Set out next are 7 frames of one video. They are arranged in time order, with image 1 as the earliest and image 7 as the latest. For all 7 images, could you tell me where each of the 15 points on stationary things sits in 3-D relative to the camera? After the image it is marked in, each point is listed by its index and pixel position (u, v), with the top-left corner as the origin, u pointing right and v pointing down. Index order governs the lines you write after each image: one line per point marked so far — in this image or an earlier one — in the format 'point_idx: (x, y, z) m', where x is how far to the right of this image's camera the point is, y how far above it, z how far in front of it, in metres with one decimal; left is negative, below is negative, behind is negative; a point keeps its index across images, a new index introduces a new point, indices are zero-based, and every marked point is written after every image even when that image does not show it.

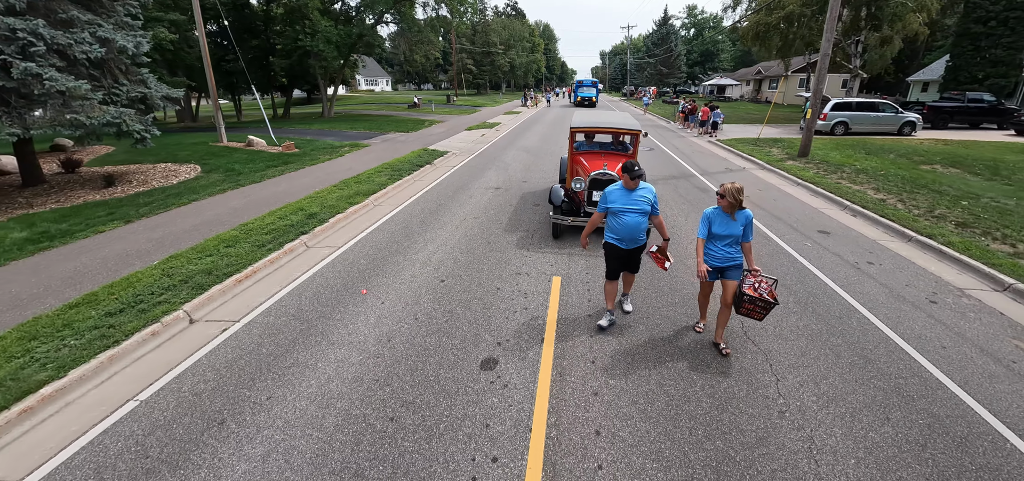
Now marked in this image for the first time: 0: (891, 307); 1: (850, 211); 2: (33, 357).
0: (+4.7, -0.8, +5.2) m
1: (+7.2, +0.6, +8.9) m
2: (-4.8, -1.1, +4.3) m
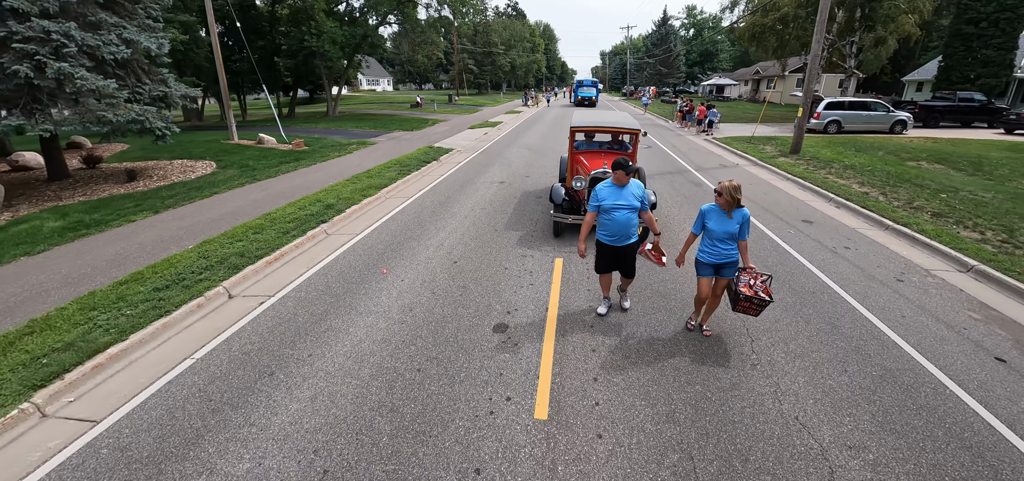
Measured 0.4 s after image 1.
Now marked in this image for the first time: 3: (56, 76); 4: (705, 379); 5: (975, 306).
0: (+4.8, -0.6, +5.8) m
1: (+7.3, +0.8, +9.5) m
2: (-4.7, -0.9, +4.8) m
3: (-10.1, +3.7, +9.4) m
4: (+1.8, -1.3, +3.8) m
5: (+5.8, -0.8, +5.3) m
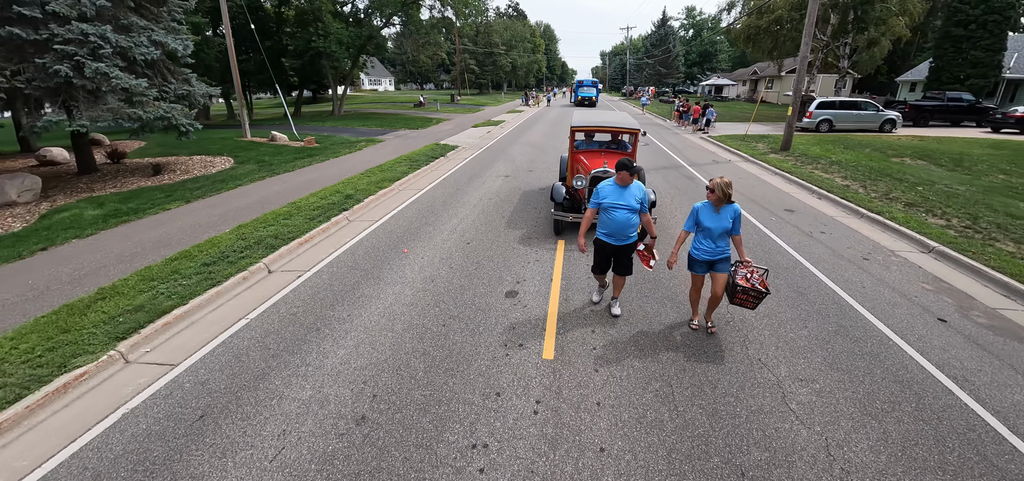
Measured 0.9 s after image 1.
0: (+4.9, -0.3, +6.5) m
1: (+7.4, +1.1, +10.2) m
2: (-4.6, -0.6, +5.5) m
3: (-10.0, +4.0, +10.1) m
4: (+1.9, -1.0, +4.5) m
5: (+5.9, -0.5, +6.0) m
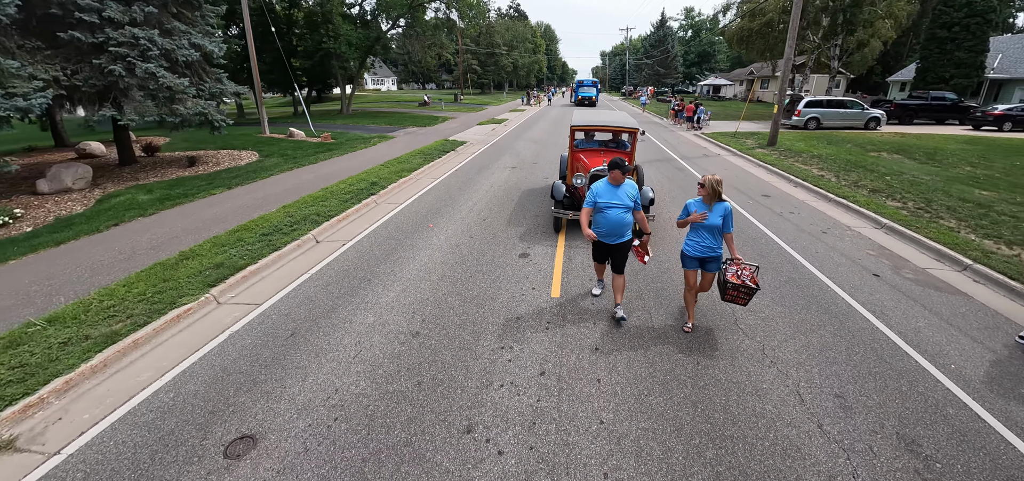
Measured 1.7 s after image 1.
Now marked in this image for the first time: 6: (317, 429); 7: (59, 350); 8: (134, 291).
0: (+5.1, +0.1, +7.5) m
1: (+7.6, +1.5, +11.3) m
2: (-4.4, -0.2, +6.6) m
3: (-9.8, +4.4, +11.2) m
4: (+2.1, -0.6, +5.6) m
5: (+6.1, -0.1, +7.1) m
6: (-1.5, -1.5, +3.6) m
7: (-4.7, -1.1, +4.4) m
8: (-4.9, -0.6, +5.5) m
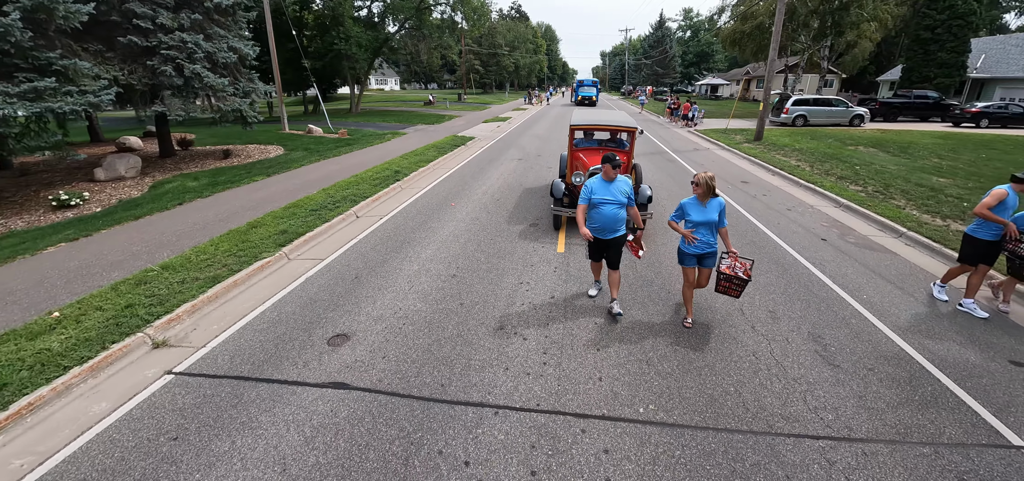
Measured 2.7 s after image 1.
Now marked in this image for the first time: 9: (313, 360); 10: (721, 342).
0: (+5.3, +0.6, +8.8) m
1: (+7.8, +2.0, +12.6) m
2: (-4.2, +0.3, +7.9) m
3: (-9.6, +5.0, +12.5) m
4: (+2.3, -0.1, +6.9) m
5: (+6.3, +0.4, +8.4) m
6: (-1.3, -1.0, +4.9) m
7: (-4.5, -0.6, +5.7) m
8: (-4.7, -0.1, +6.8) m
9: (-2.0, -1.2, +4.4) m
10: (+2.2, -1.1, +4.5) m
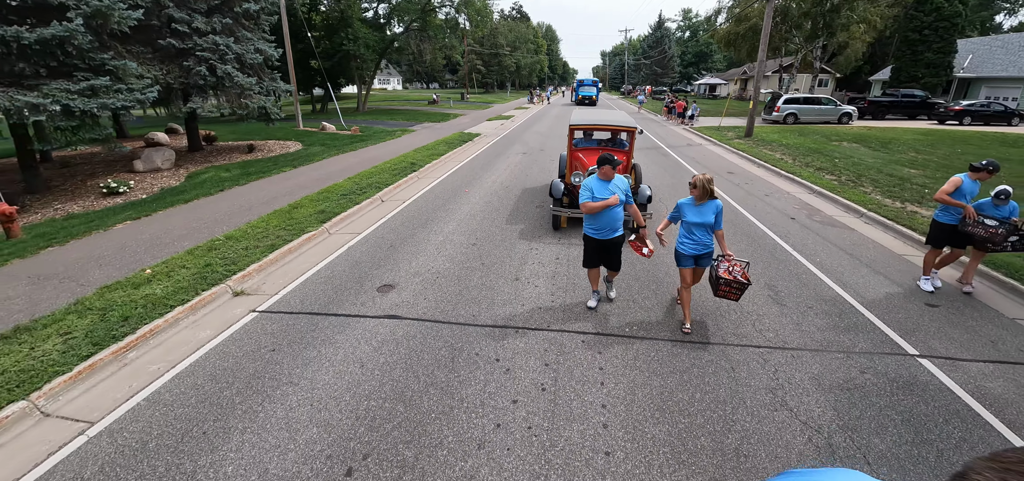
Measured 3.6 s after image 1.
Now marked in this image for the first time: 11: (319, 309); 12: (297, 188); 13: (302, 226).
0: (+5.5, +1.1, +9.9) m
1: (+8.0, +2.5, +13.6) m
2: (-4.0, +0.8, +9.0) m
3: (-9.4, +5.4, +13.6) m
4: (+2.5, +0.4, +8.0) m
5: (+6.5, +0.8, +9.5) m
6: (-1.1, -0.6, +5.9) m
7: (-4.3, -0.2, +6.8) m
8: (-4.5, +0.3, +7.9) m
9: (-1.8, -0.8, +5.5) m
10: (+2.4, -0.6, +5.5) m
11: (-2.4, -0.9, +5.3) m
12: (-5.4, +1.3, +10.4) m
13: (-3.9, +0.3, +7.8) m
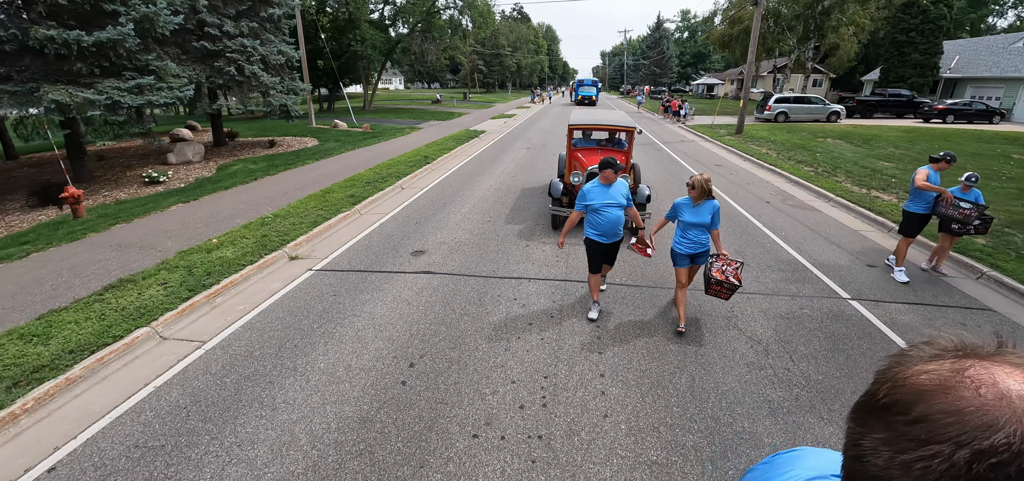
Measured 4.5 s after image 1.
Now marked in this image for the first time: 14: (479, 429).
0: (+5.7, +1.5, +11.0) m
1: (+8.2, +2.9, +14.7) m
2: (-3.8, +1.2, +10.1) m
3: (-9.2, +5.9, +14.7) m
4: (+2.6, +0.8, +9.1) m
5: (+6.7, +1.3, +10.6) m
6: (-0.9, -0.1, +7.0) m
7: (-4.1, +0.3, +7.9) m
8: (-4.3, +0.8, +9.0) m
9: (-1.6, -0.3, +6.6) m
10: (+2.6, -0.2, +6.7) m
11: (-2.2, -0.4, +6.4) m
12: (-5.2, +1.7, +11.5) m
13: (-3.7, +0.7, +8.9) m
14: (-0.3, -1.5, +3.4) m
